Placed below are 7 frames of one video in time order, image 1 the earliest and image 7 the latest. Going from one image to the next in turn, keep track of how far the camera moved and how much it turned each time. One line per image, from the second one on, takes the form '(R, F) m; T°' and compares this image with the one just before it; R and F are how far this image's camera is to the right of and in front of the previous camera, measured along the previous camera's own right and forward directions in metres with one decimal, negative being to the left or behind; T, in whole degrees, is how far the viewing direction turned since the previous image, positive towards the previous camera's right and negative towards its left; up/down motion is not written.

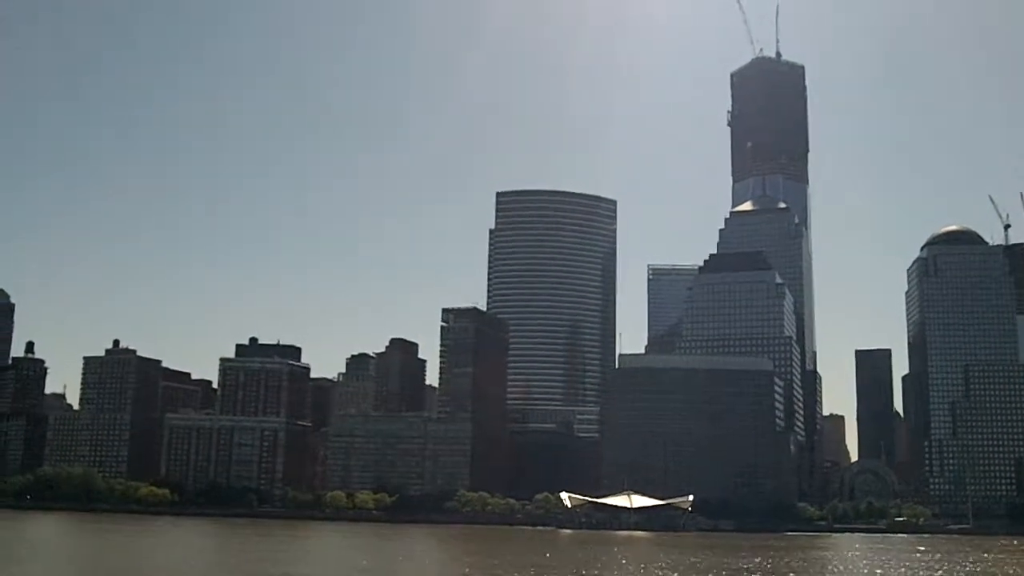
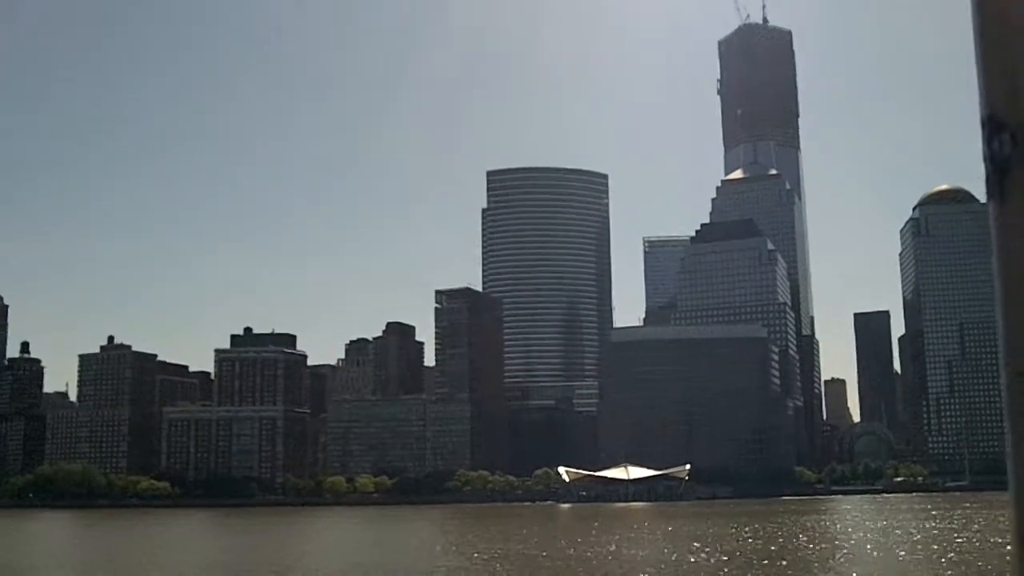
(+1.9, +0.6) m; 0°
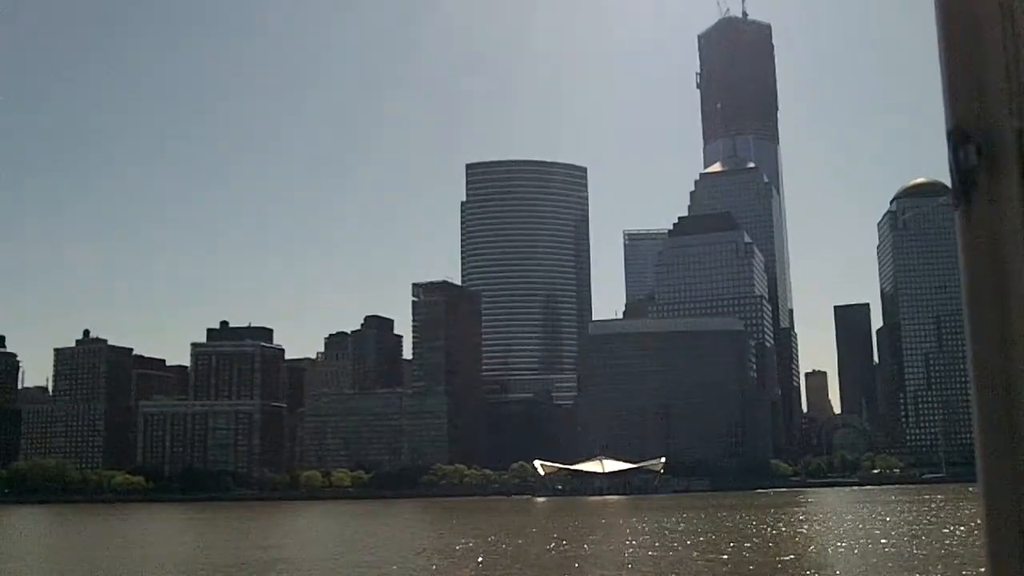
(+1.1, +1.6) m; +1°
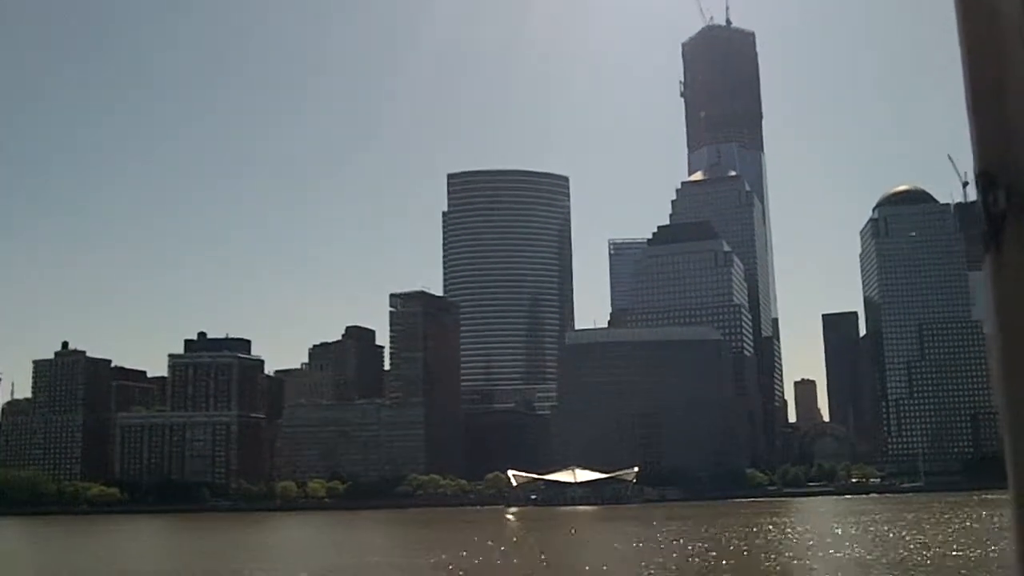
(+3.0, +1.5) m; +1°
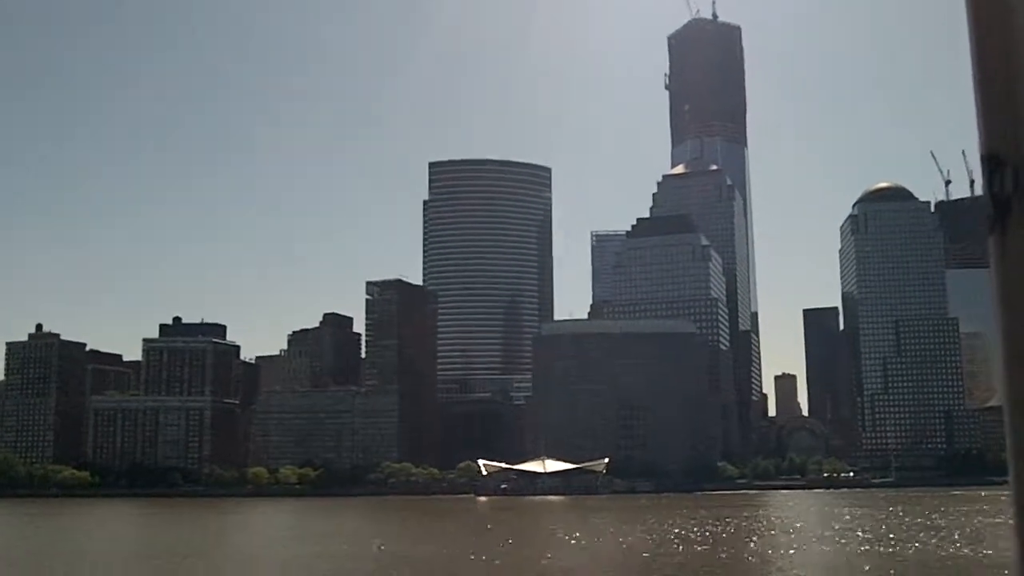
(+1.6, +1.7) m; +1°
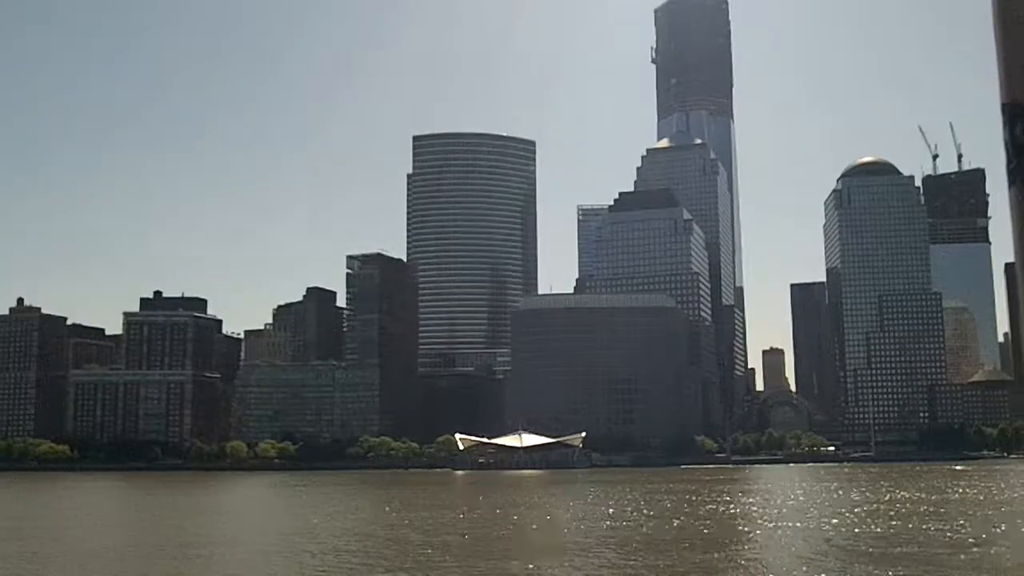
(+2.0, +1.2) m; +1°
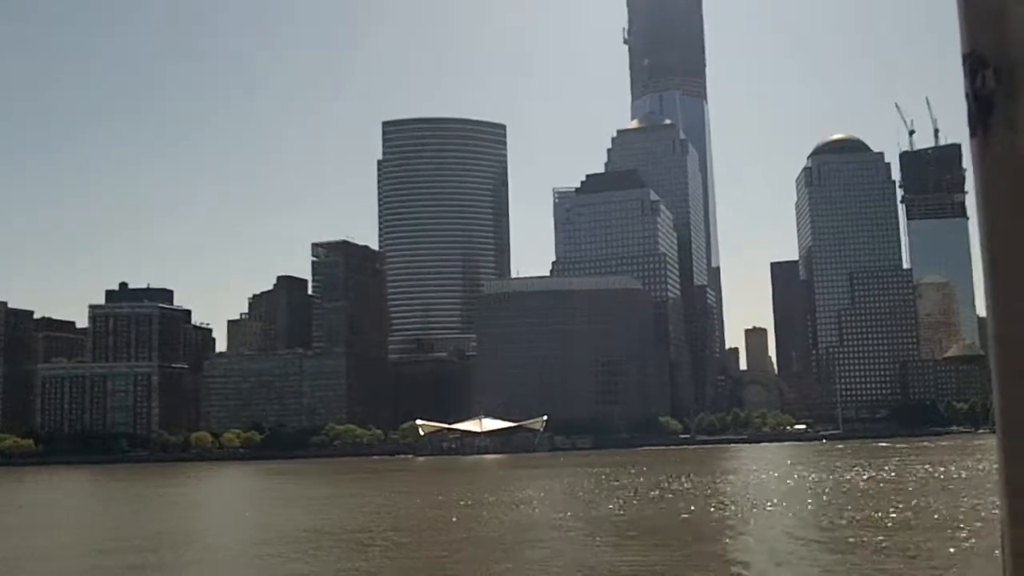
(+4.0, +2.4) m; +1°
